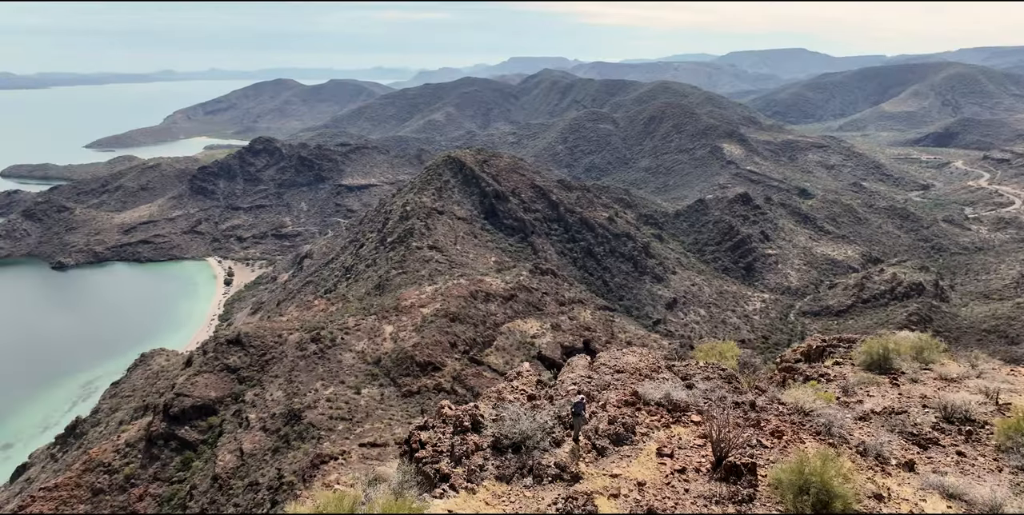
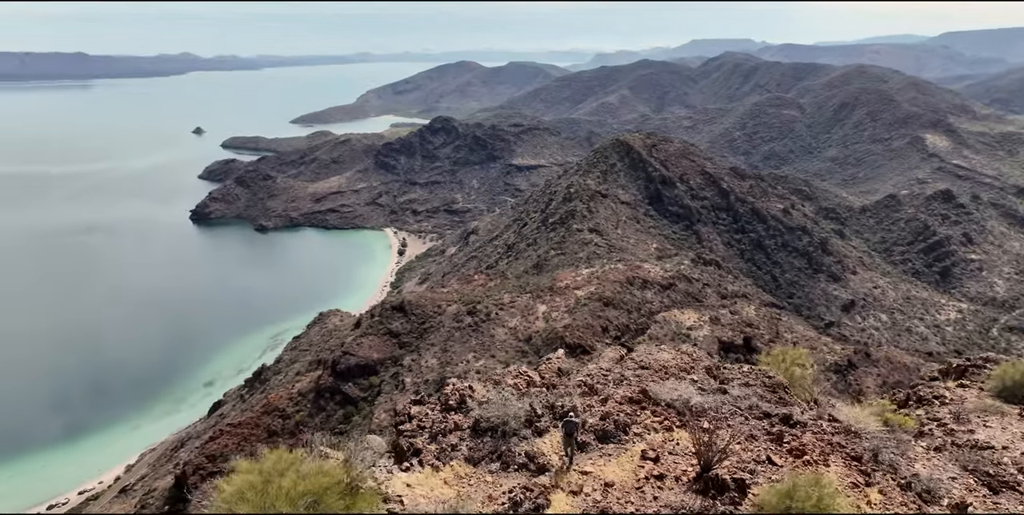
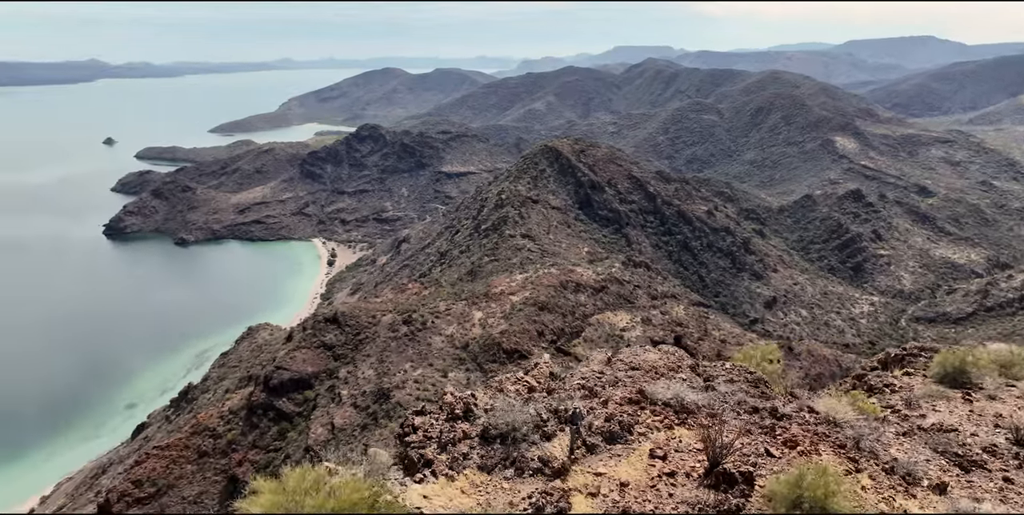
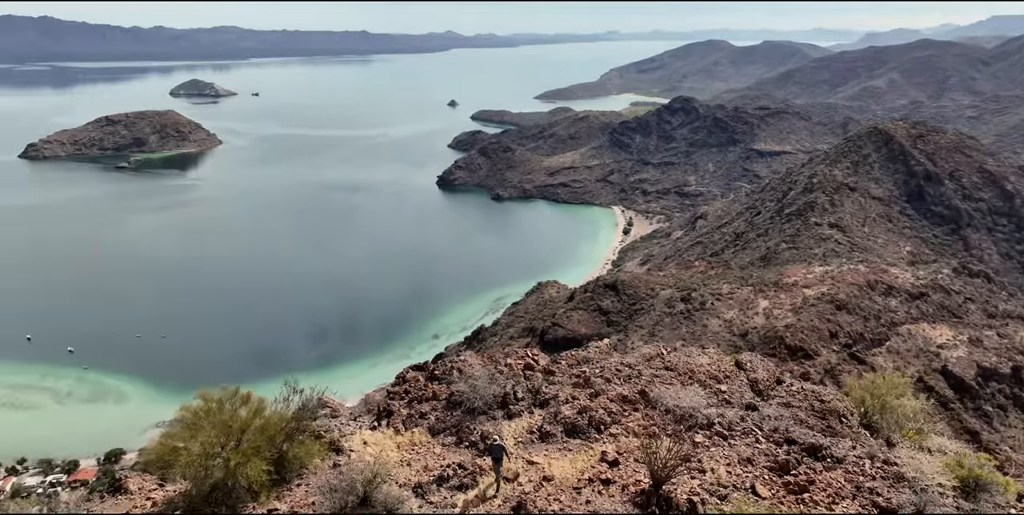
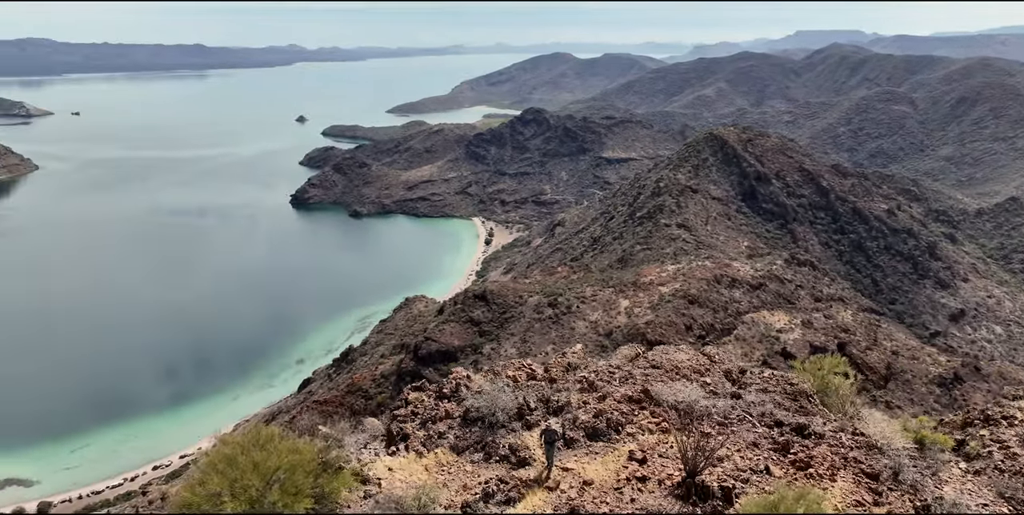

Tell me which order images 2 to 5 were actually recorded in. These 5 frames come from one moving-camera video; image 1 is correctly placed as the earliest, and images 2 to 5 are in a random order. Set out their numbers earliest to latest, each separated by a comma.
3, 2, 5, 4
